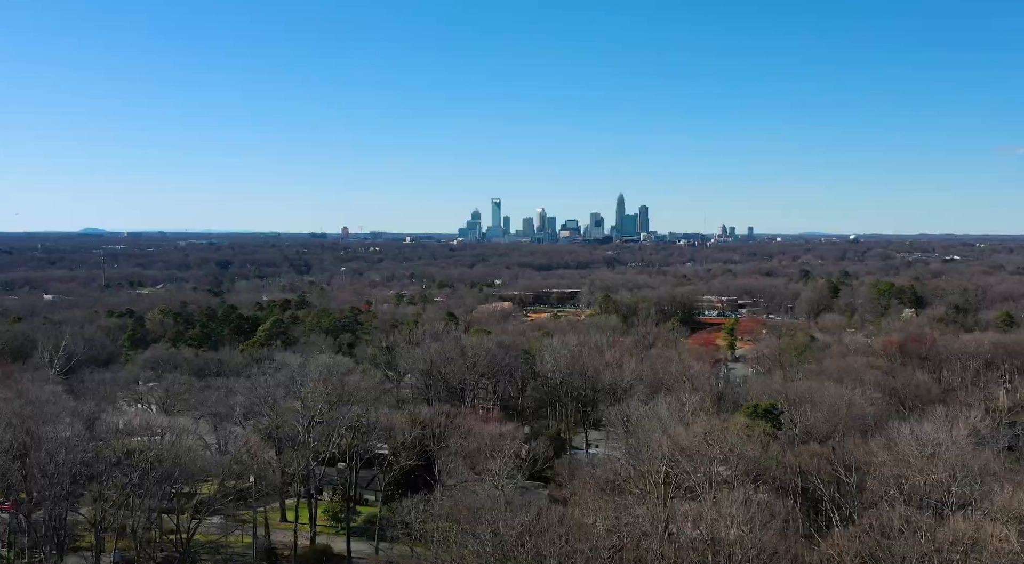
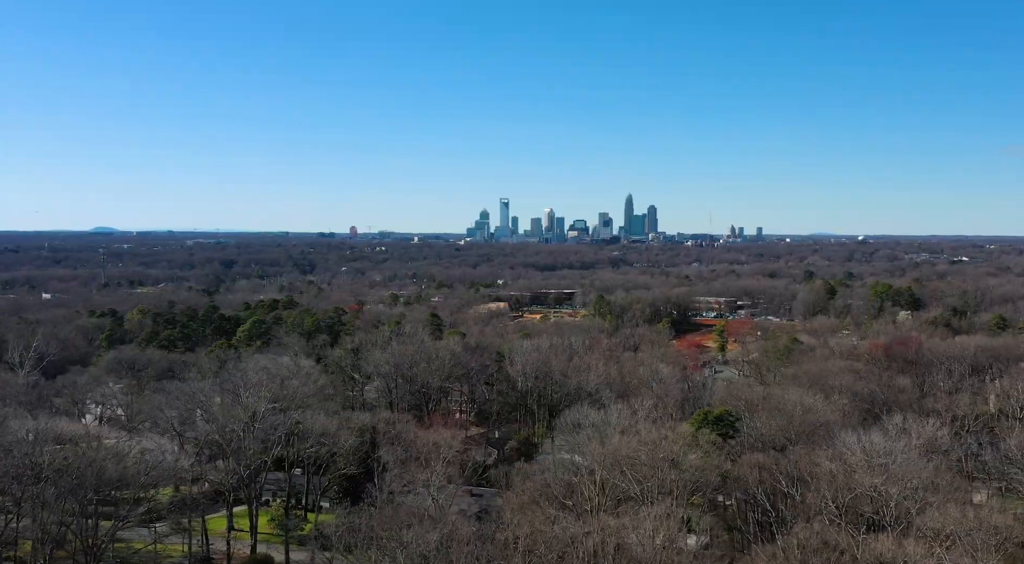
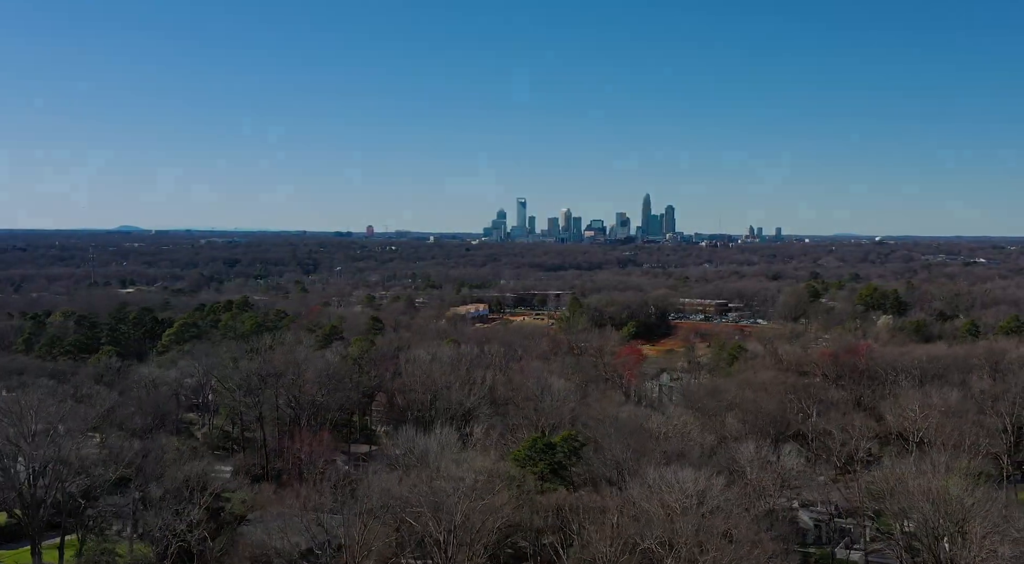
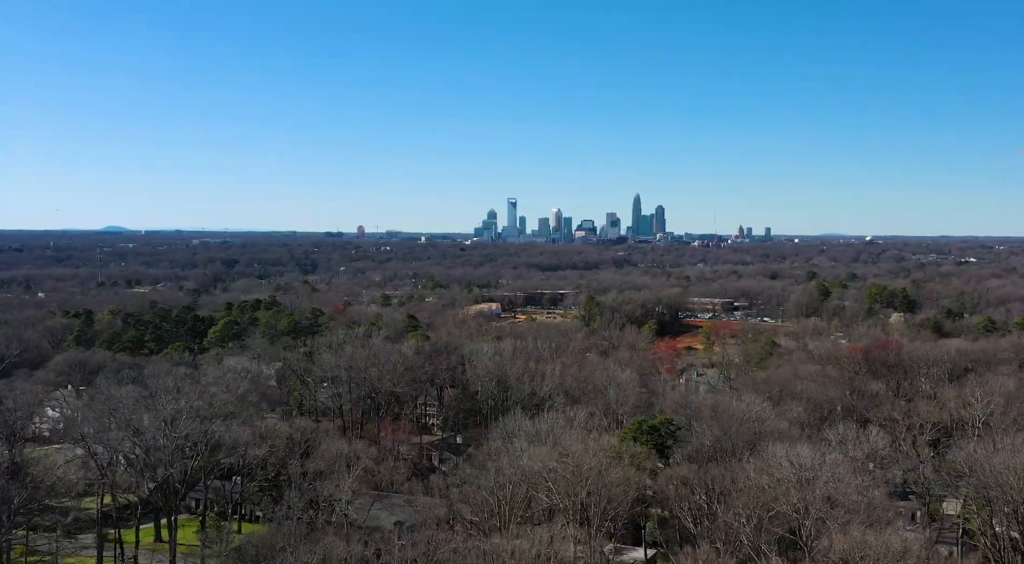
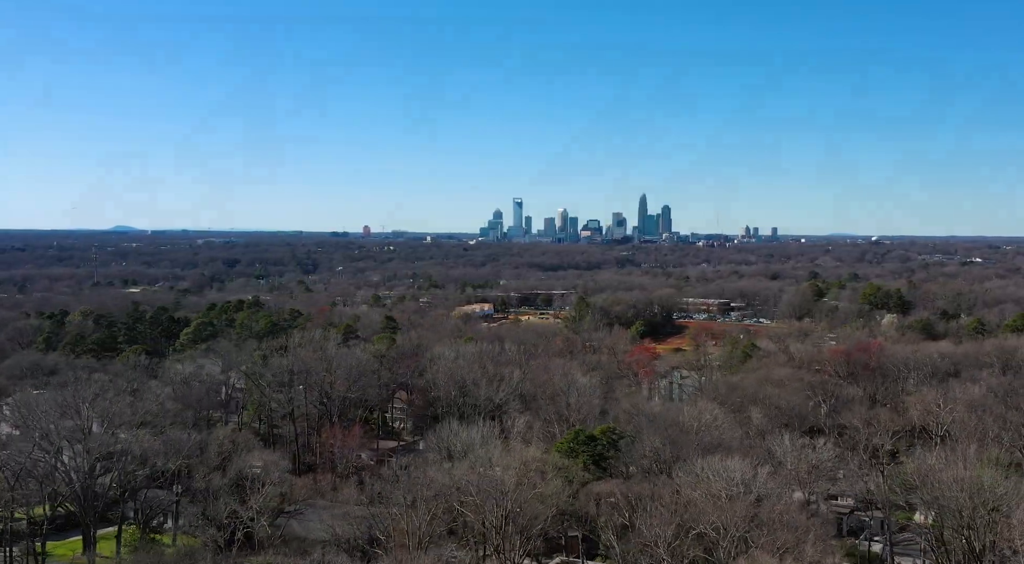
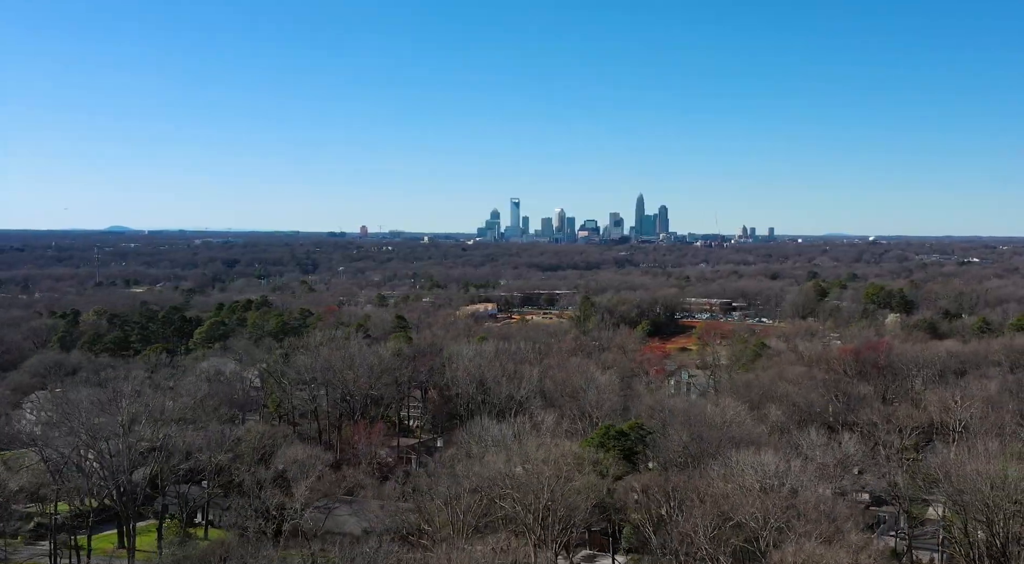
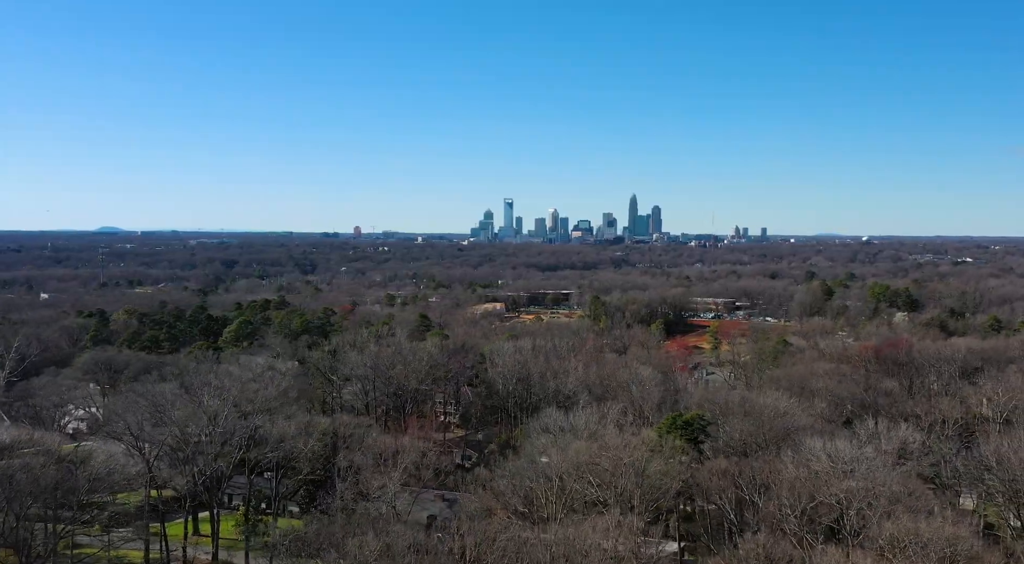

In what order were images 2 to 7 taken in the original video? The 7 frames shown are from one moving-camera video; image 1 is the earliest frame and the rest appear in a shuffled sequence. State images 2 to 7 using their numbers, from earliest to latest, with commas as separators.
2, 7, 4, 6, 5, 3
